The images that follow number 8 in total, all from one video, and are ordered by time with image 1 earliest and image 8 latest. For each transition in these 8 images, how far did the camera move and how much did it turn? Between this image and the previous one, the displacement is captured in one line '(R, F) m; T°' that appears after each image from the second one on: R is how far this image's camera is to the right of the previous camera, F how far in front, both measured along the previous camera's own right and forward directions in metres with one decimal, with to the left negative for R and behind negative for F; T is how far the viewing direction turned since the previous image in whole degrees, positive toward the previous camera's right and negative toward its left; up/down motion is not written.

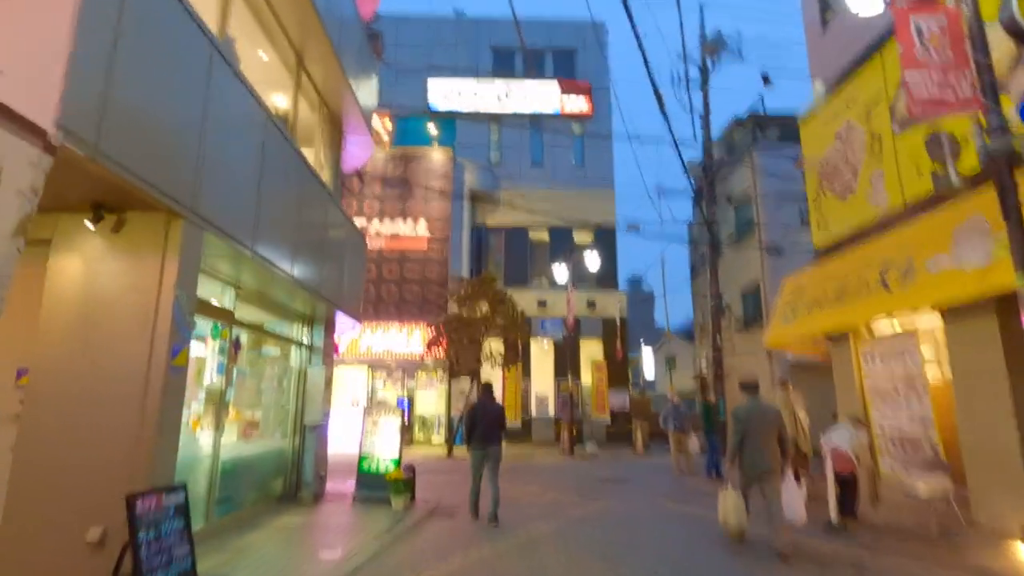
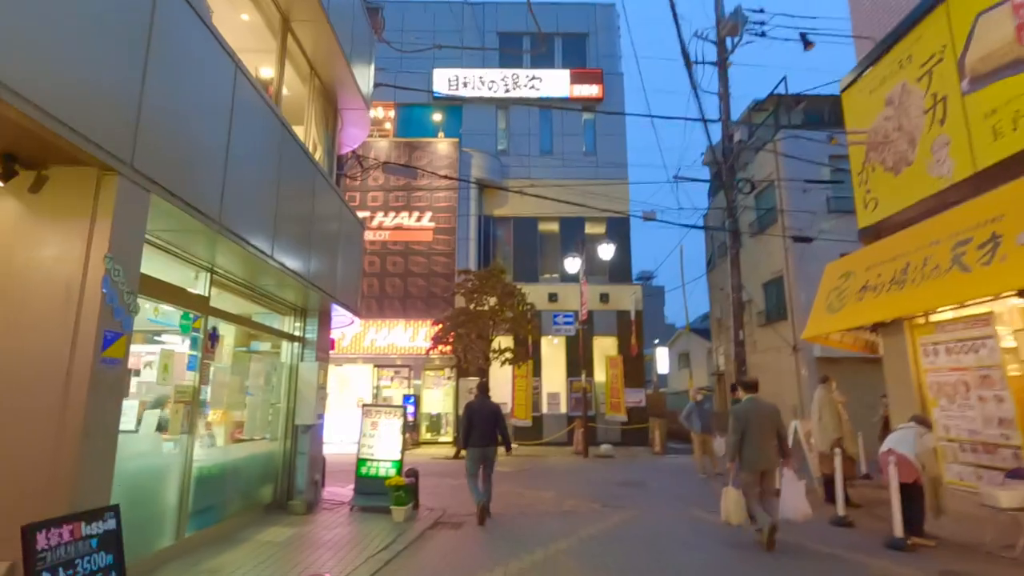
(-0.1, +0.9) m; -1°
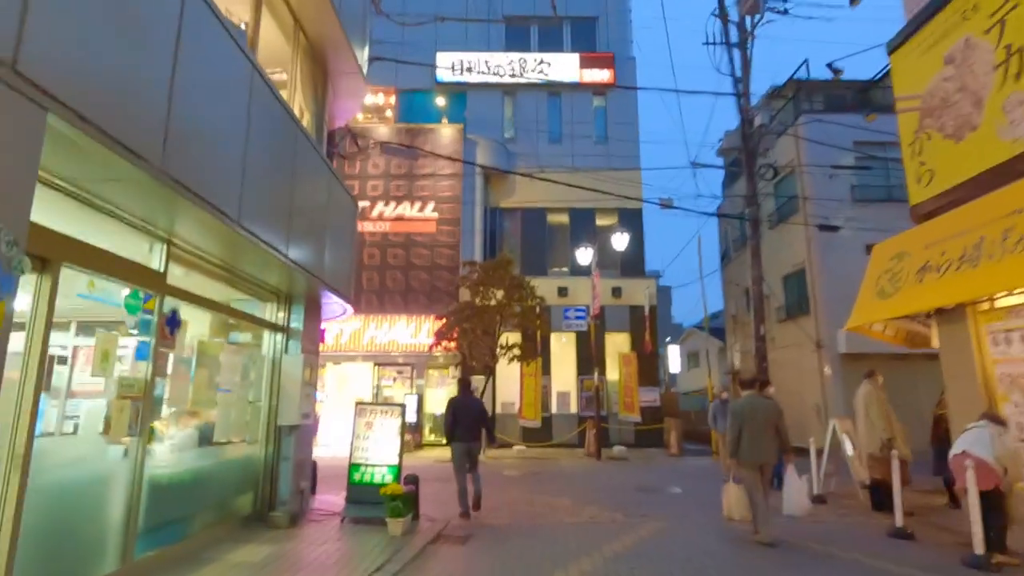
(-0.1, +1.0) m; 0°
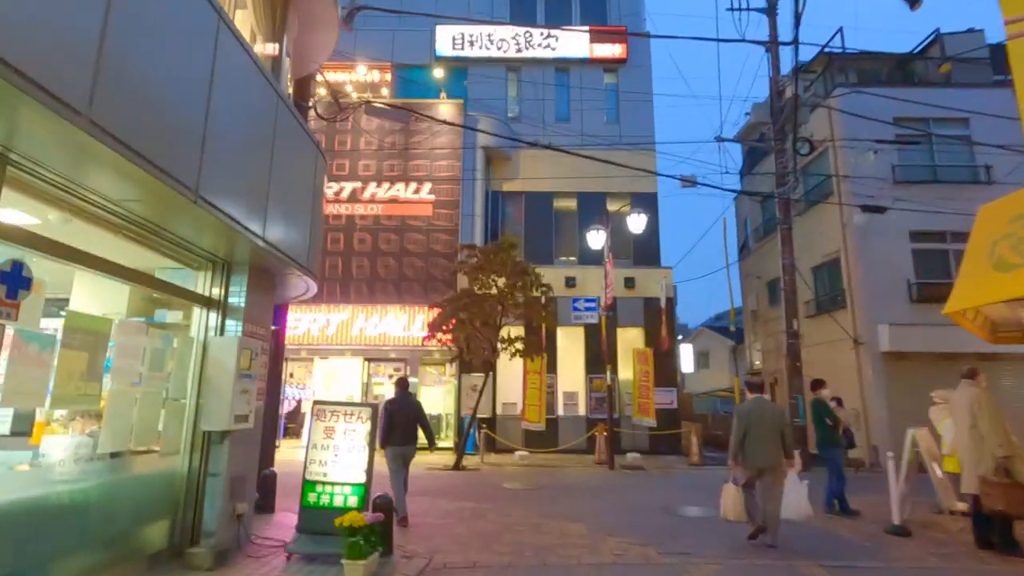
(0.0, +1.7) m; 0°
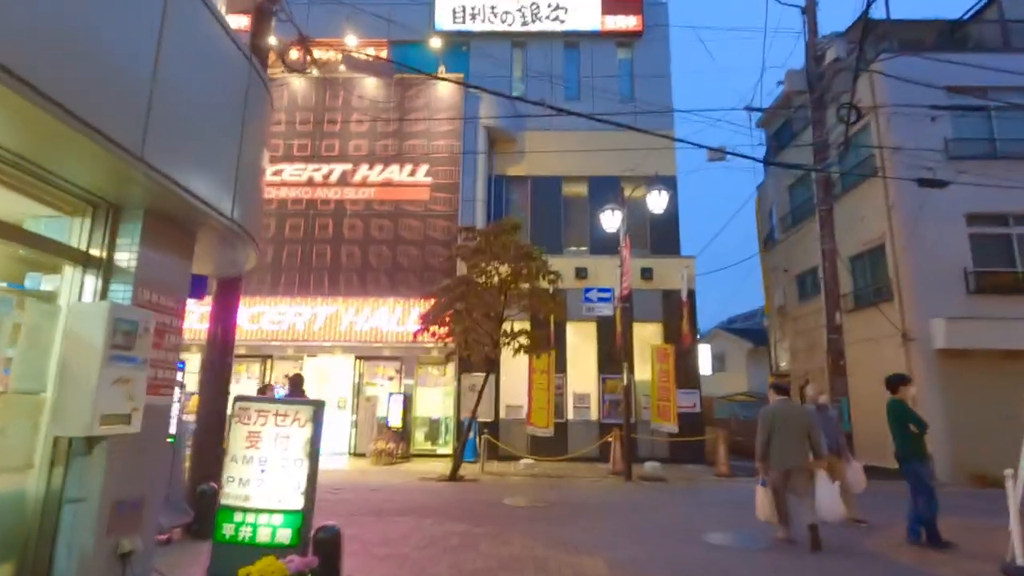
(+0.1, +1.6) m; -1°
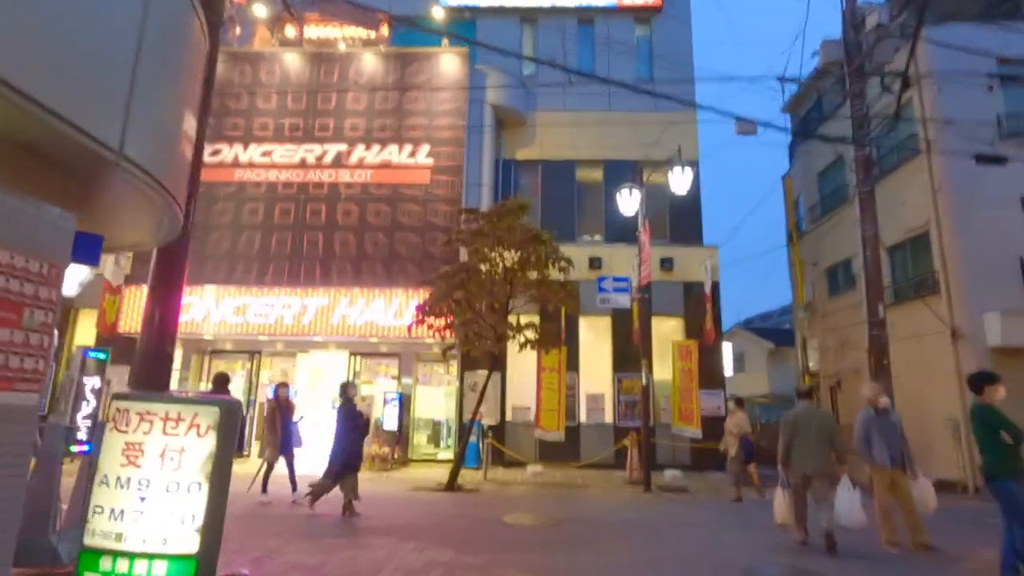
(+0.2, +1.3) m; -1°
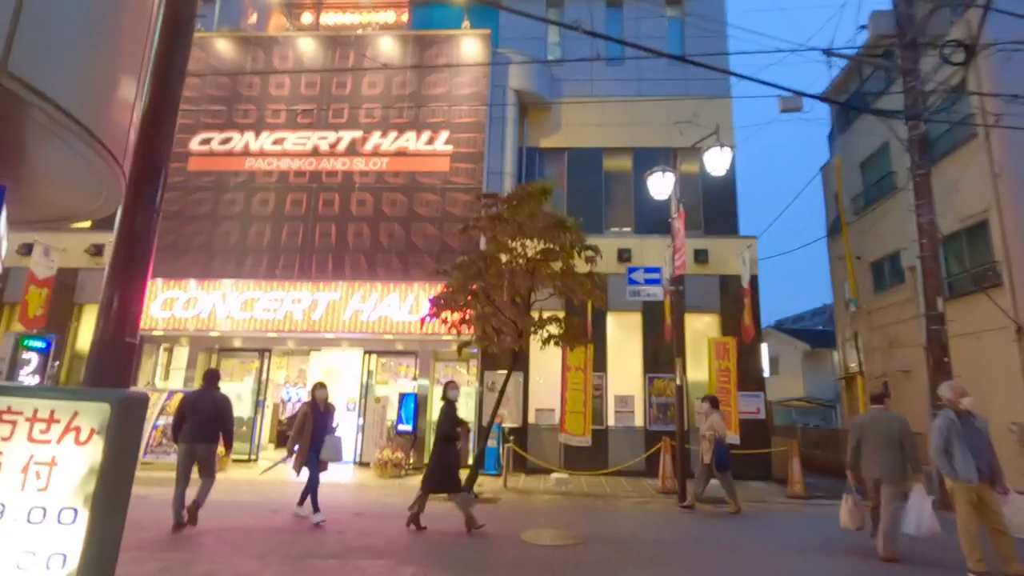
(0.0, +0.9) m; -3°
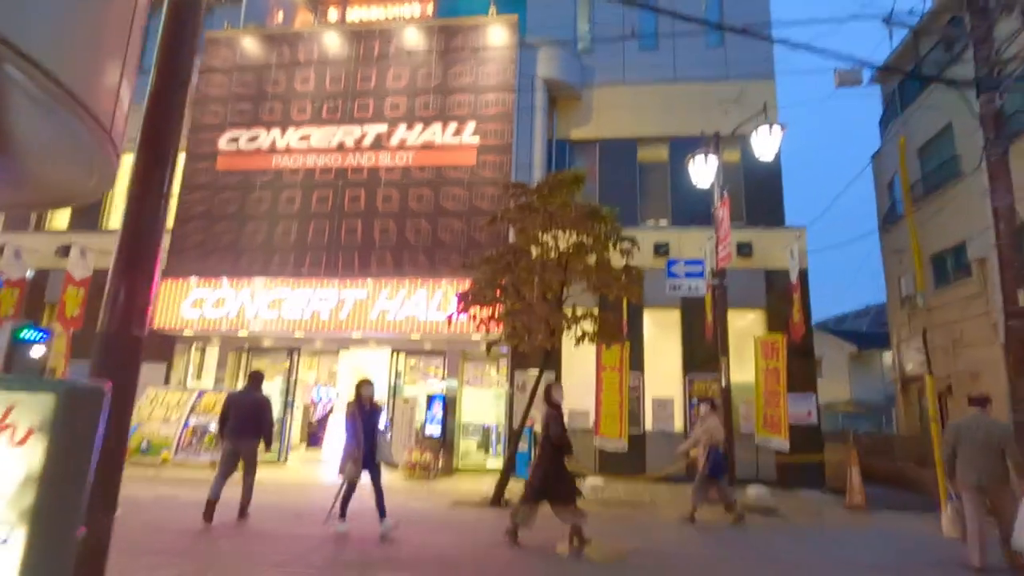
(0.0, +0.6) m; -3°
